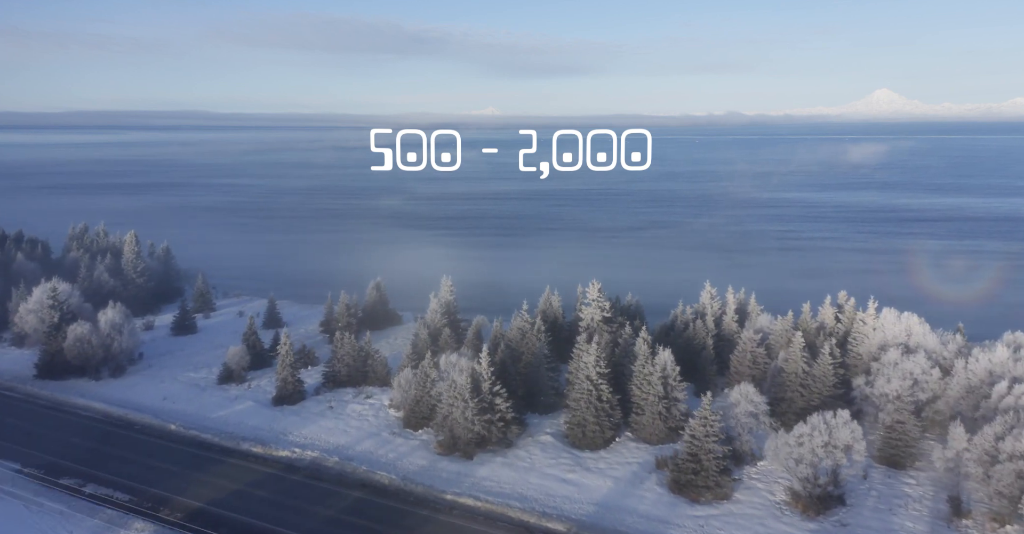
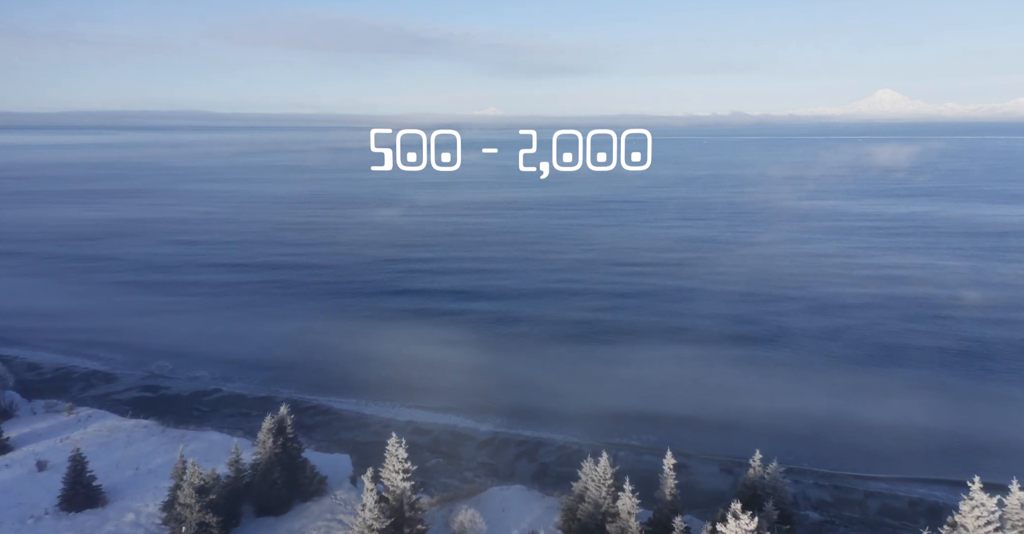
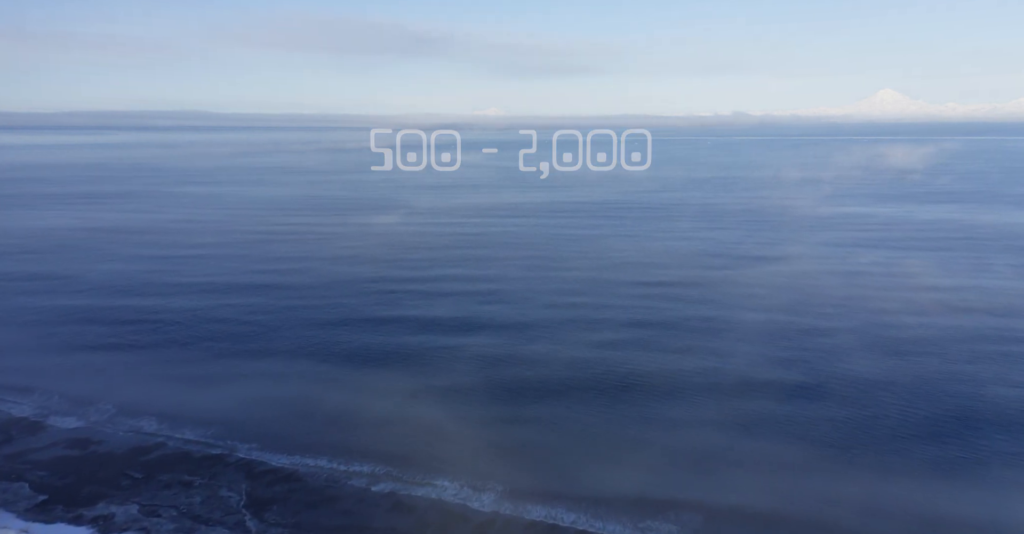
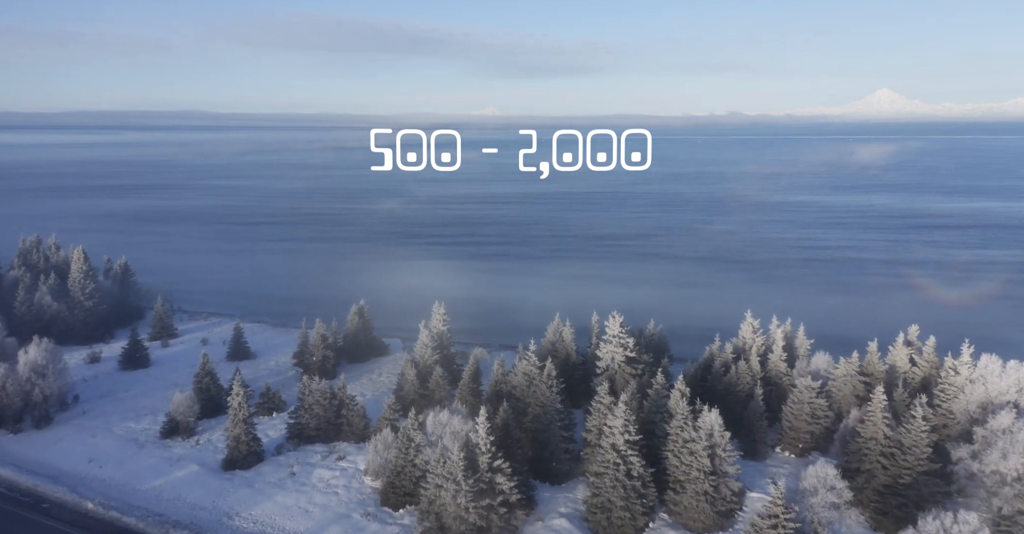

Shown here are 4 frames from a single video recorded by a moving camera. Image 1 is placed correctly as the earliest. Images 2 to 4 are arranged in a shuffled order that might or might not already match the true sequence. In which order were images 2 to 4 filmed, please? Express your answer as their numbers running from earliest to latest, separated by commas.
4, 2, 3
